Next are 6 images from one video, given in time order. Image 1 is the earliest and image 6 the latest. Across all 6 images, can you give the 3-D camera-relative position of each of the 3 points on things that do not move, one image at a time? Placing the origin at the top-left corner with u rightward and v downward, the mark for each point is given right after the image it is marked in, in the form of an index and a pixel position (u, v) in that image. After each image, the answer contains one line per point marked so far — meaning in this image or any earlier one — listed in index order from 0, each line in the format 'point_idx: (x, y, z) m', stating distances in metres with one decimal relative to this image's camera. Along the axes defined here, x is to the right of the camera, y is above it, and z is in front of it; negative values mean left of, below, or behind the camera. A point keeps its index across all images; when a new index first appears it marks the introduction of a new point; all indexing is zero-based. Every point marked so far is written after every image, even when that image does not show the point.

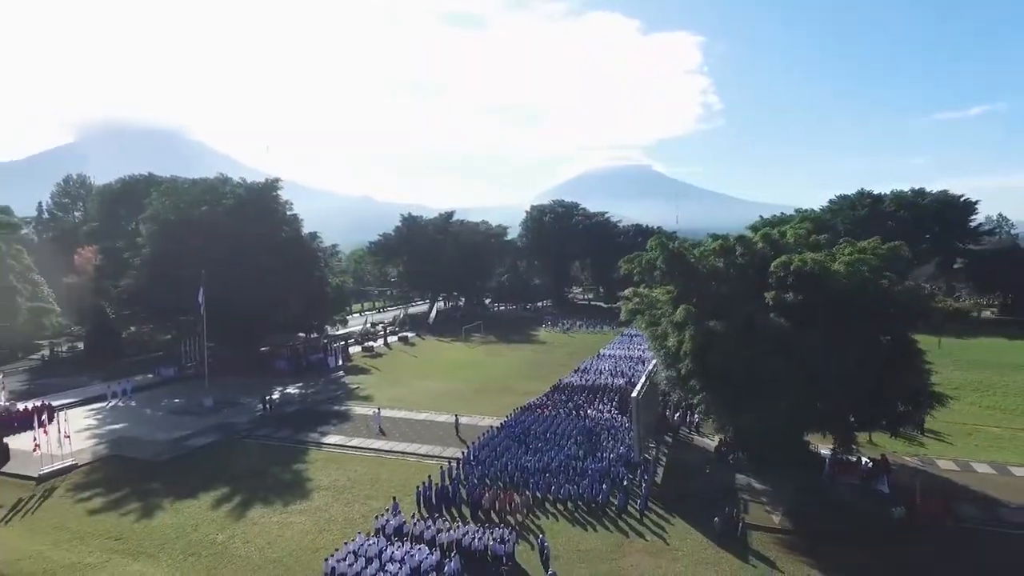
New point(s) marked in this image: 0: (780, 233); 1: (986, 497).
0: (+8.3, +1.7, +19.5) m
1: (+13.1, -5.9, +17.0) m
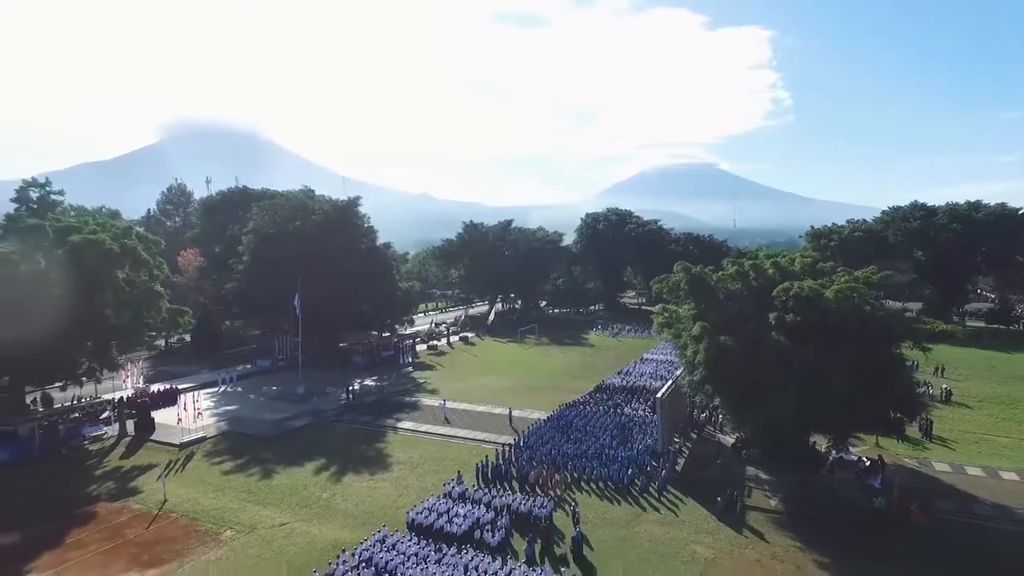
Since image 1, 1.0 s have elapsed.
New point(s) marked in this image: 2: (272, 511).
0: (+10.1, +1.0, +22.4) m
1: (+14.4, -6.6, +19.5) m
2: (-7.5, -7.0, +19.2) m
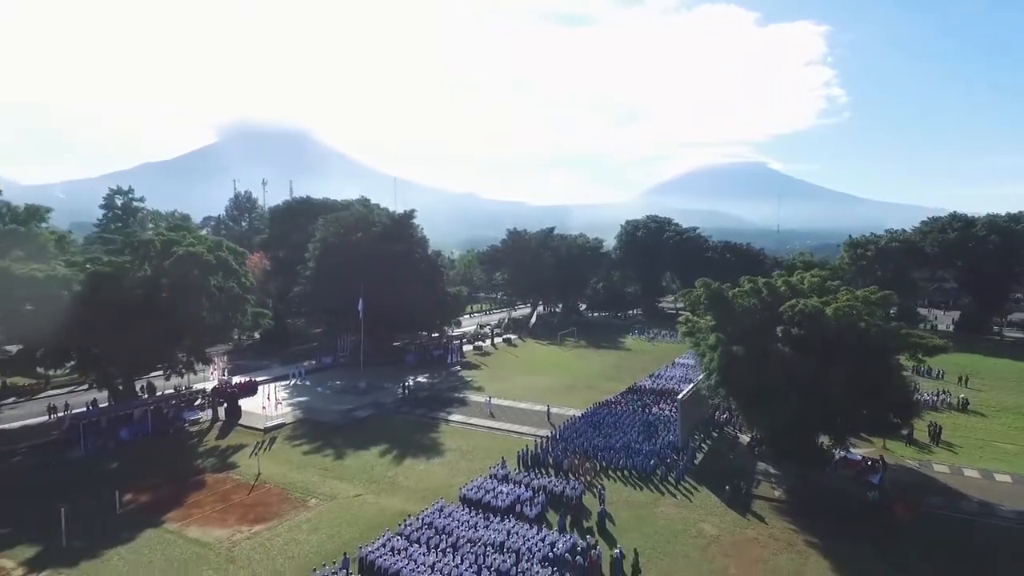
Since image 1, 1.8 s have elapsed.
0: (+11.7, +0.4, +24.9) m
1: (+15.7, -7.3, +21.8) m
2: (-6.1, -7.4, +22.9) m
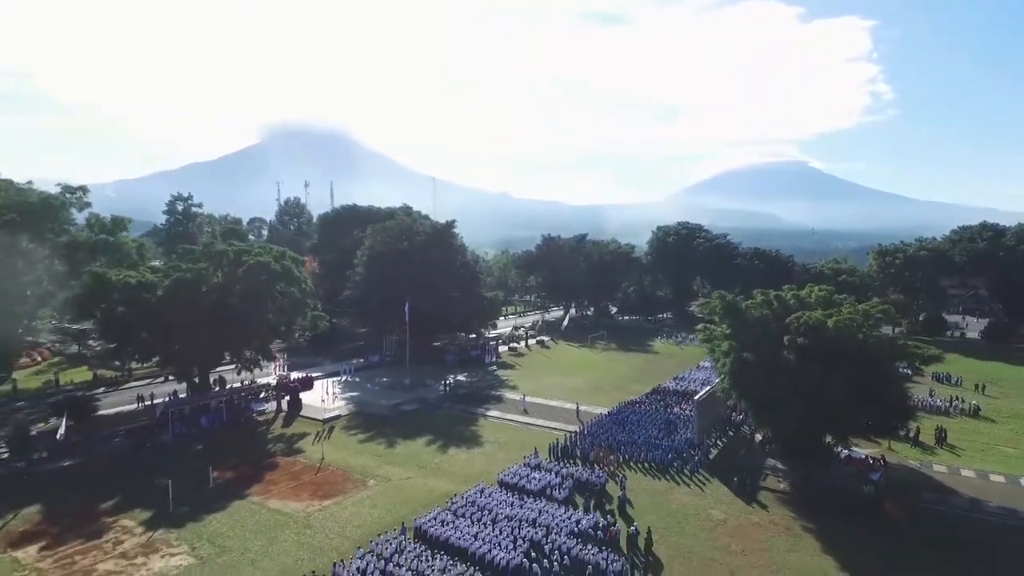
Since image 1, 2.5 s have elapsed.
0: (+13.2, -0.2, +27.2) m
1: (+16.9, -7.9, +23.8) m
2: (-4.8, -7.8, +26.2) m
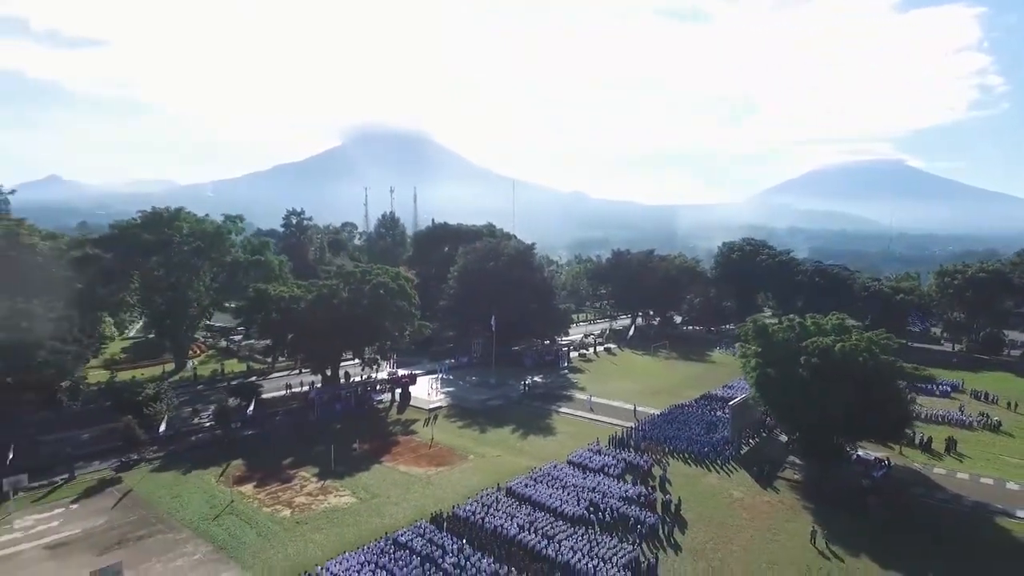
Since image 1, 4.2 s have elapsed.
0: (+17.0, -1.7, +32.7) m
1: (+20.2, -9.5, +29.0) m
2: (-1.1, -8.9, +33.9) m
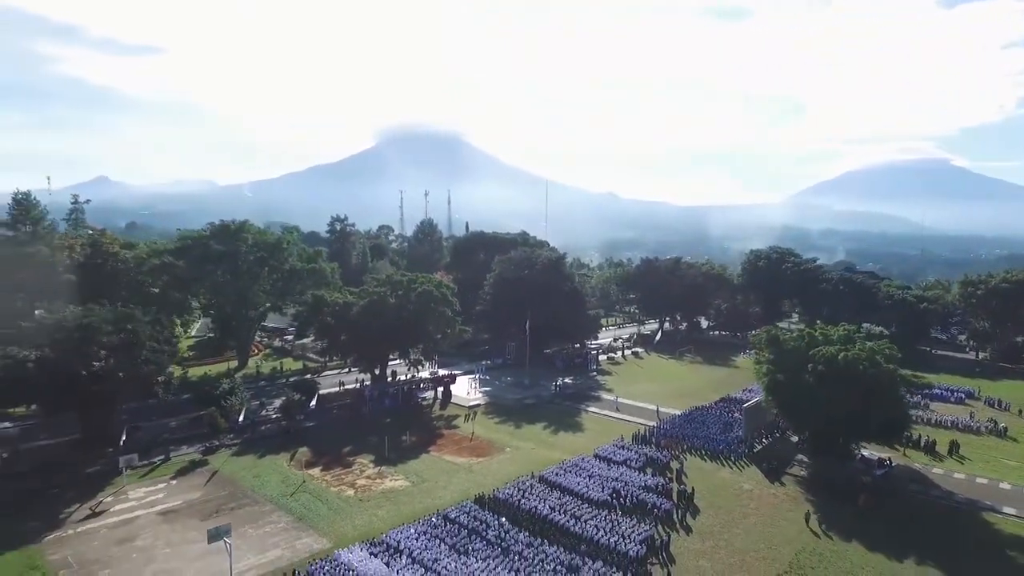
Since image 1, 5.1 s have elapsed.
0: (+18.9, -2.4, +35.6) m
1: (+21.9, -10.3, +31.7) m
2: (+0.8, -9.5, +37.7) m
